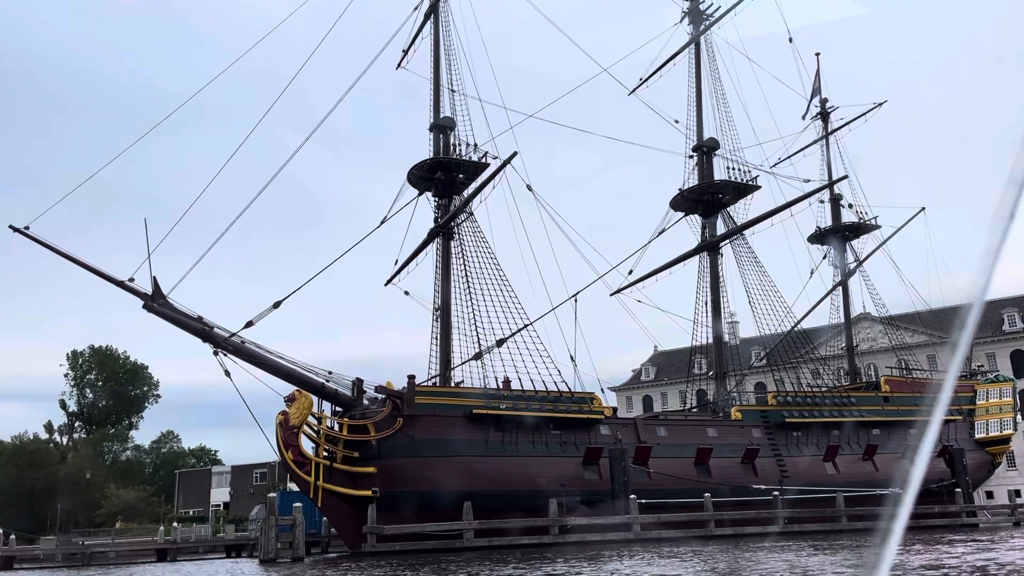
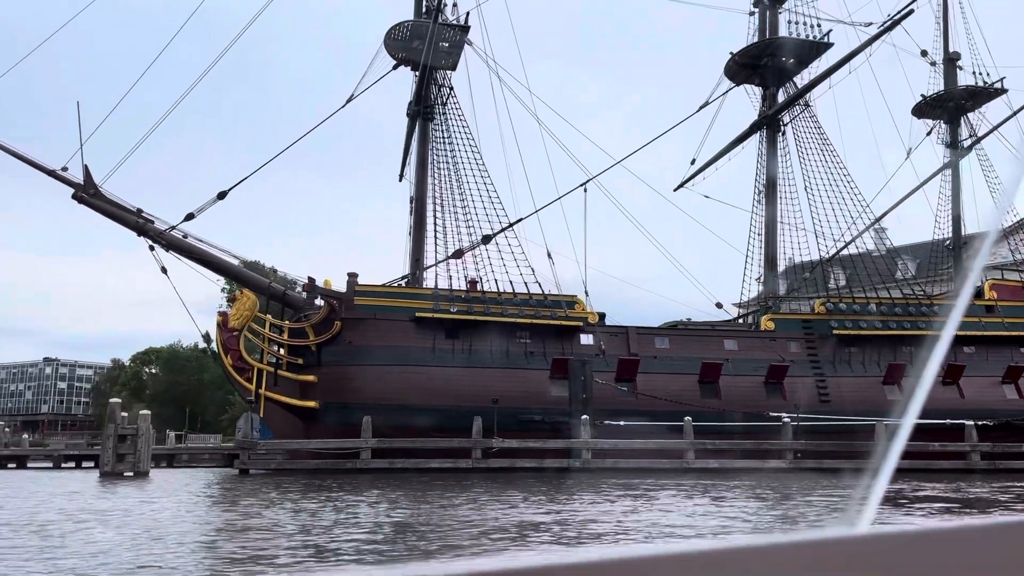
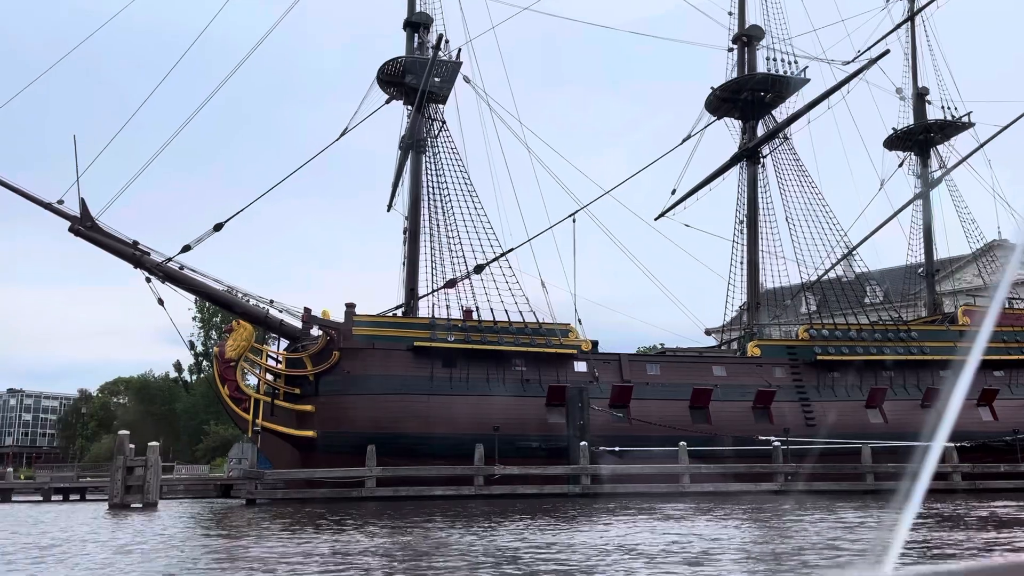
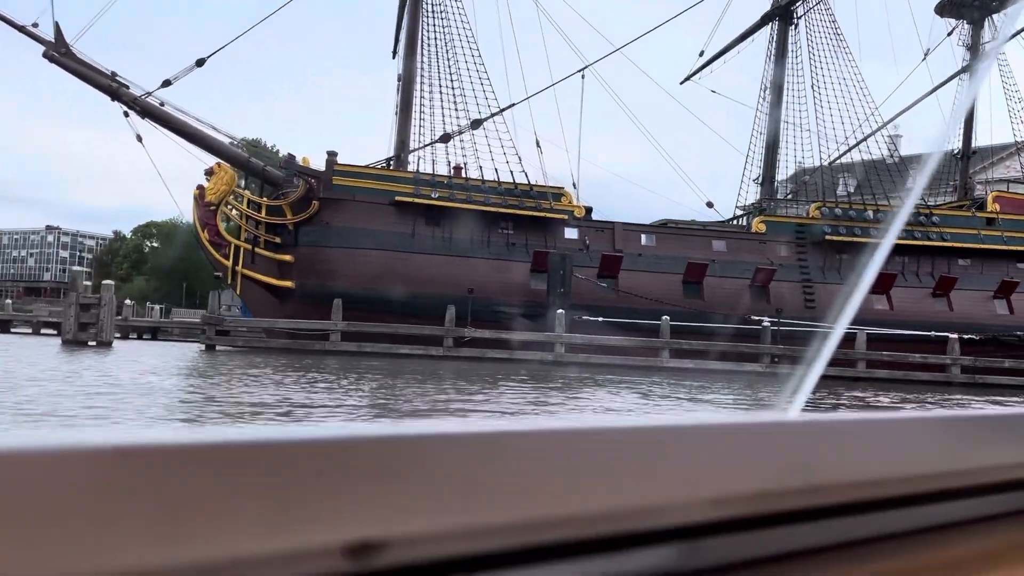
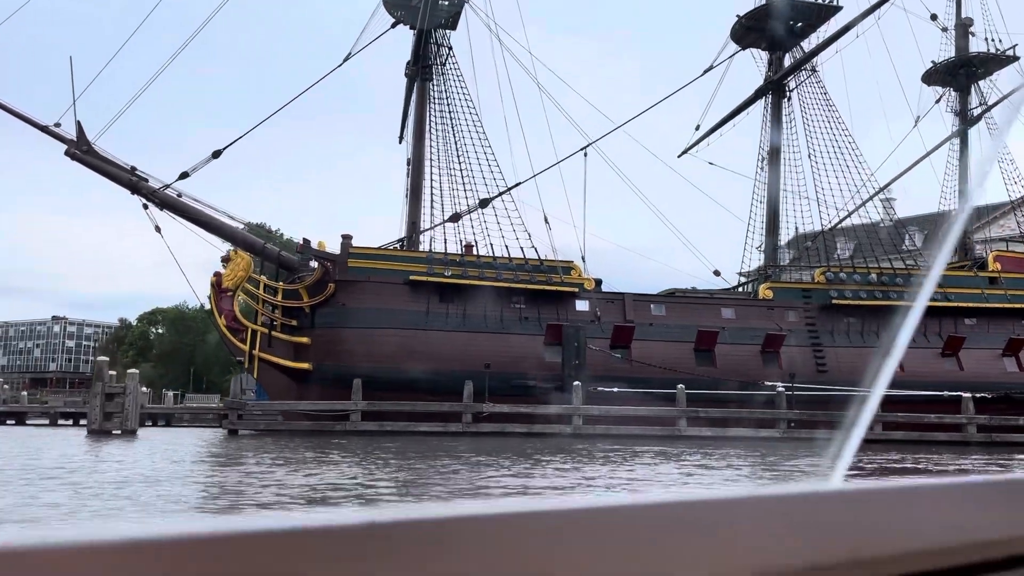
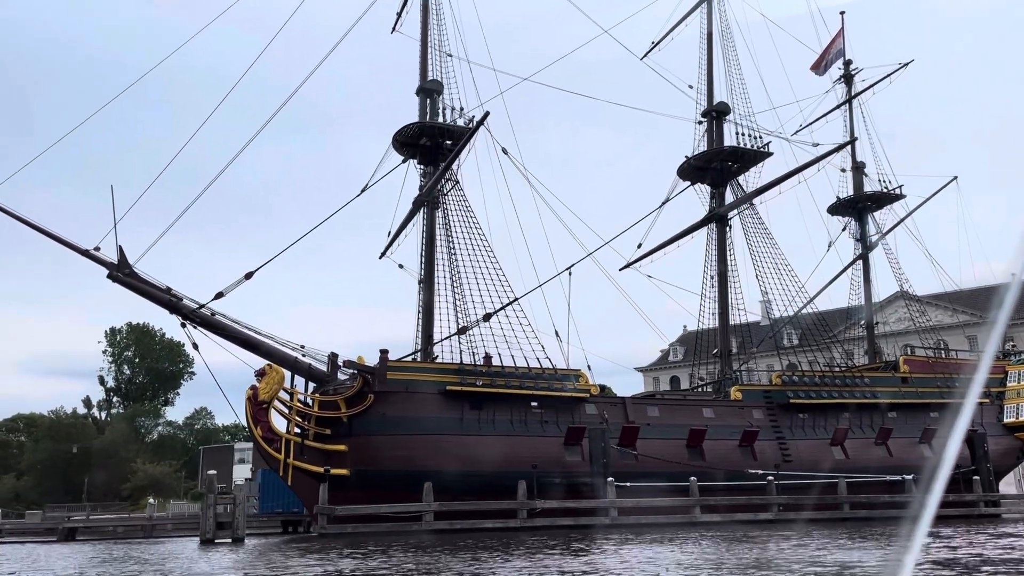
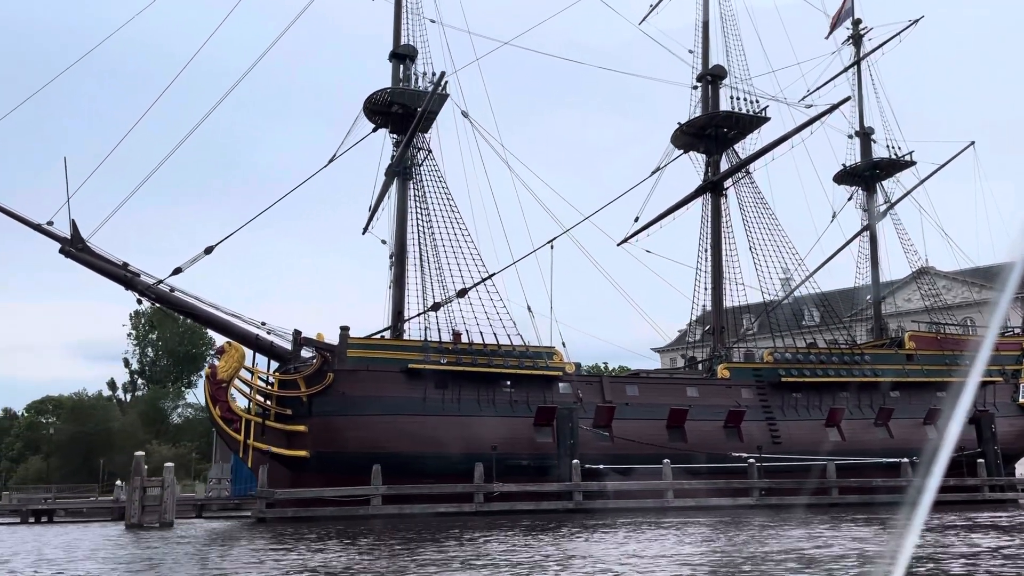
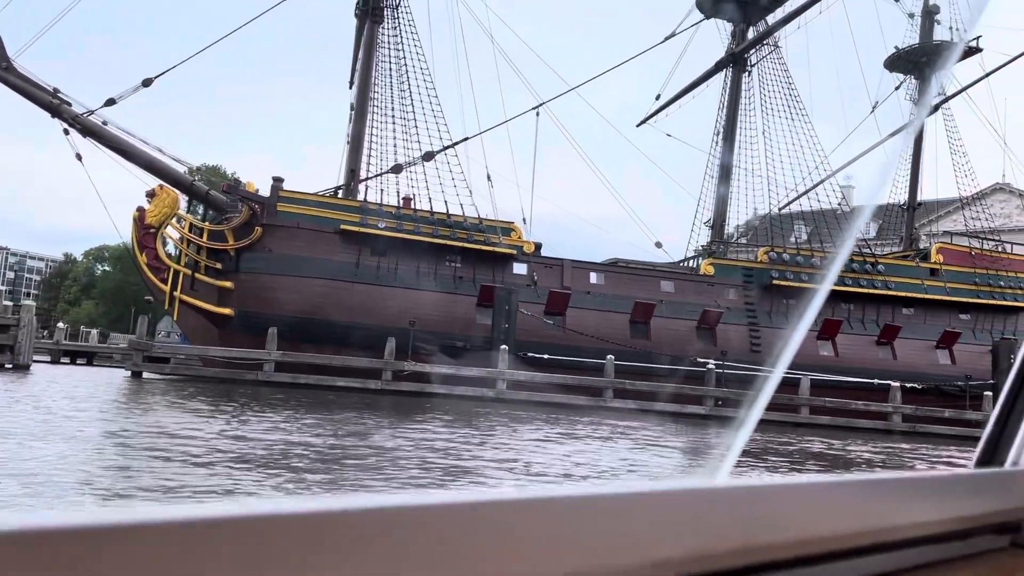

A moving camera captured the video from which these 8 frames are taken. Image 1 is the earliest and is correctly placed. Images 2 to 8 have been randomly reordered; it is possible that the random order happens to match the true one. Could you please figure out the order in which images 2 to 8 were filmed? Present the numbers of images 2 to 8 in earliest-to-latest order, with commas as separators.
6, 7, 3, 2, 5, 4, 8
